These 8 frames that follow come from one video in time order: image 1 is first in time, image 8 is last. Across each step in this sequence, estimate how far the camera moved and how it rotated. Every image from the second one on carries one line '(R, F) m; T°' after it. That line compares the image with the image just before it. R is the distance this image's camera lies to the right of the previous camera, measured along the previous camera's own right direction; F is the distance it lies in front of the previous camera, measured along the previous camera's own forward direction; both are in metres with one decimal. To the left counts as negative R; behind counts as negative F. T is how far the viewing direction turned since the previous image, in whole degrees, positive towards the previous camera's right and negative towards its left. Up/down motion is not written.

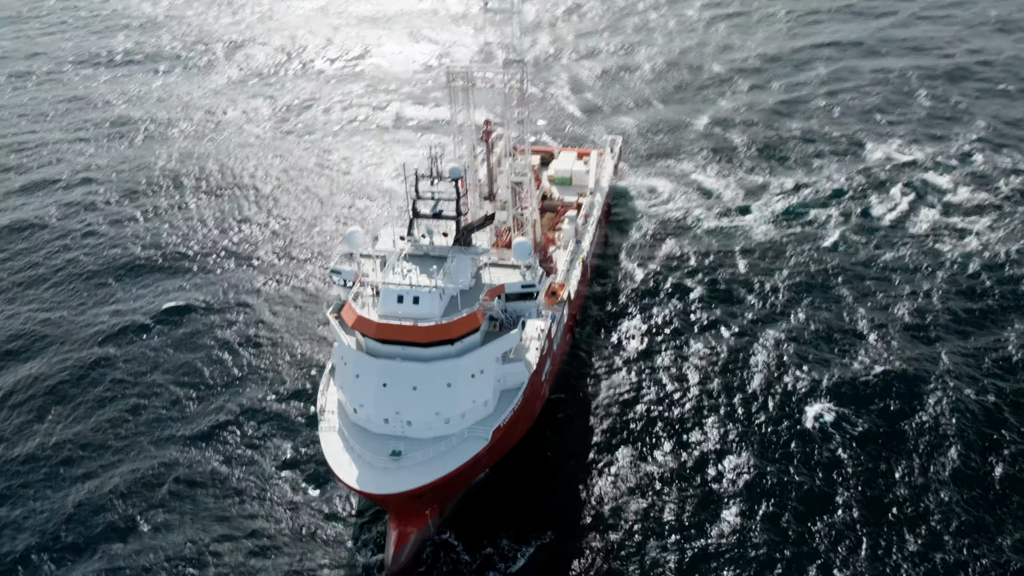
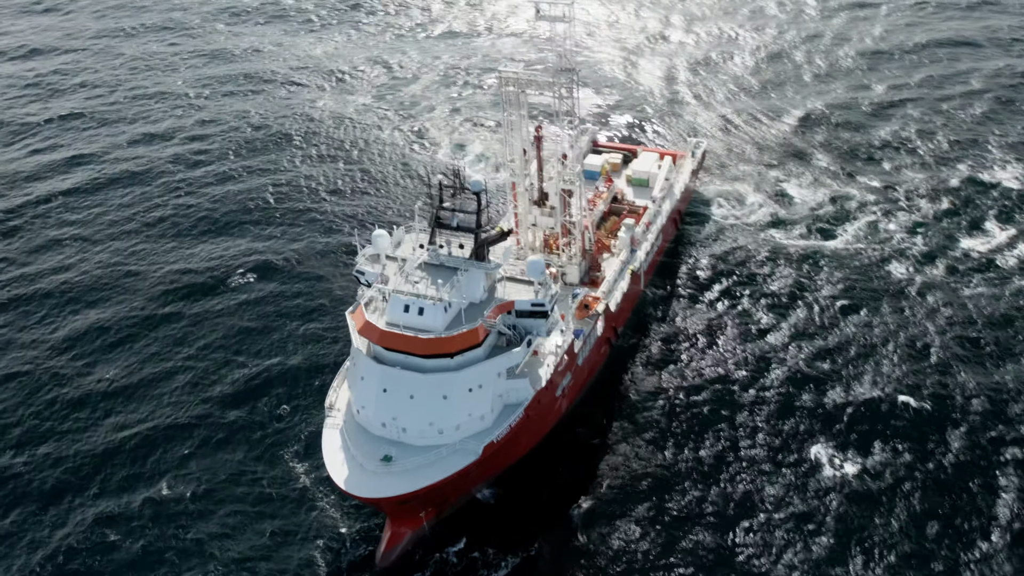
(+5.9, +0.1) m; -8°
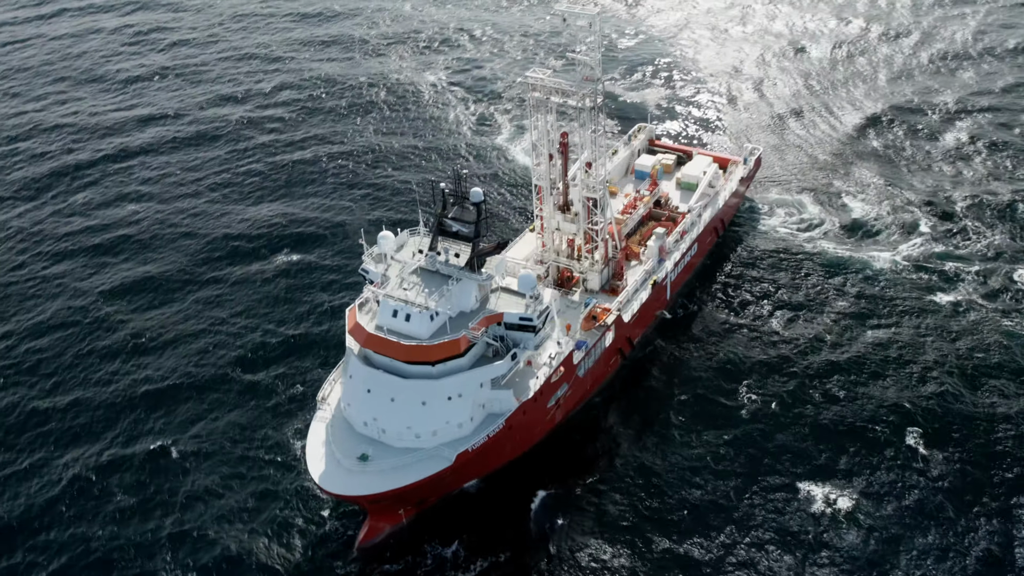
(+5.6, -0.2) m; -7°
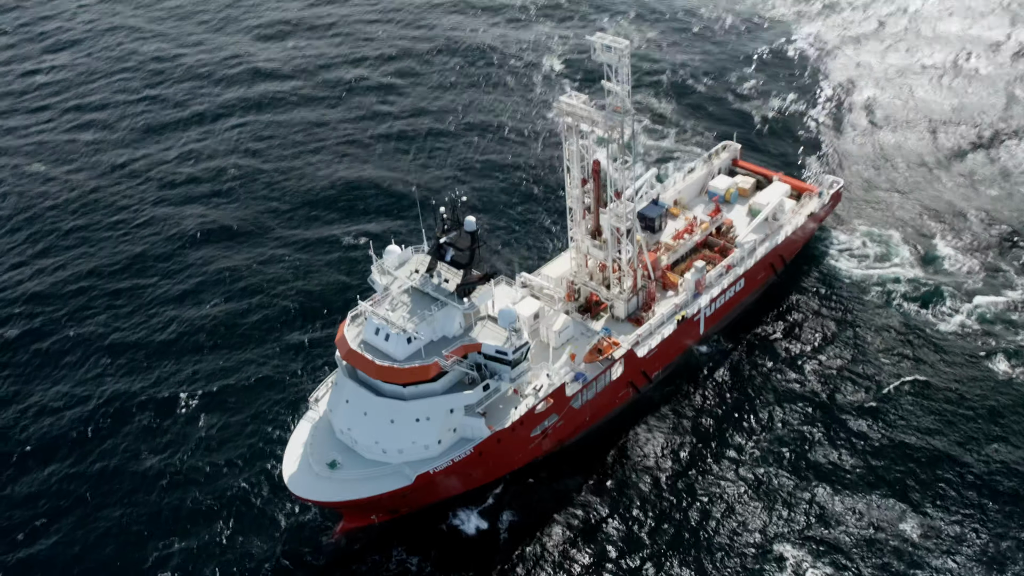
(+8.9, +0.6) m; -10°
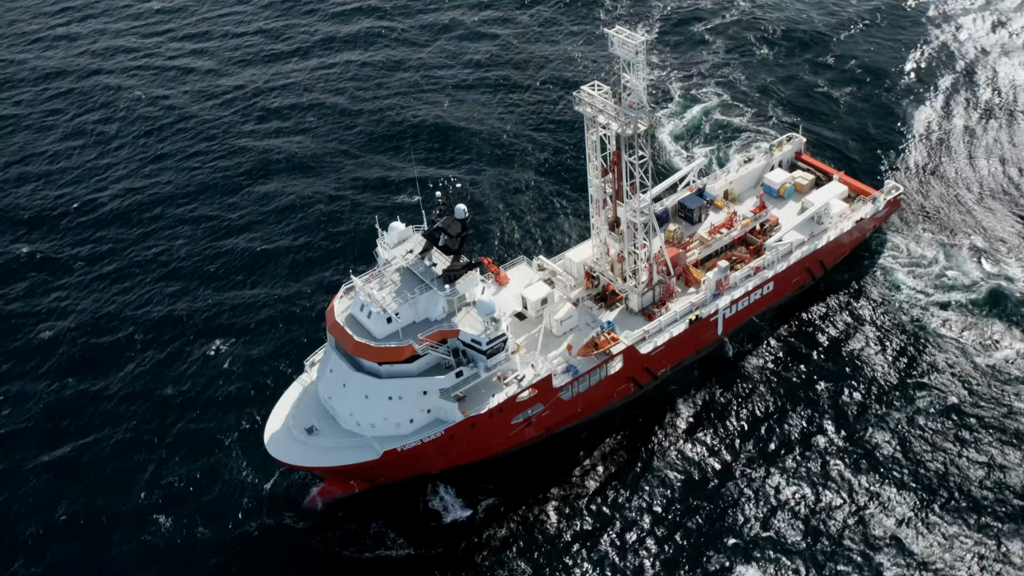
(+7.6, +0.6) m; -9°
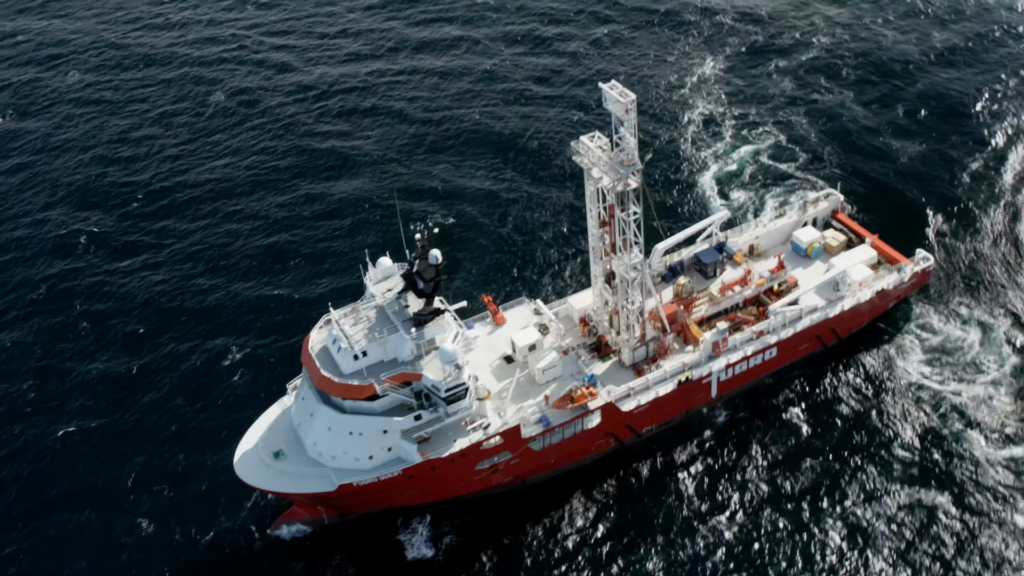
(+7.0, +0.6) m; -7°
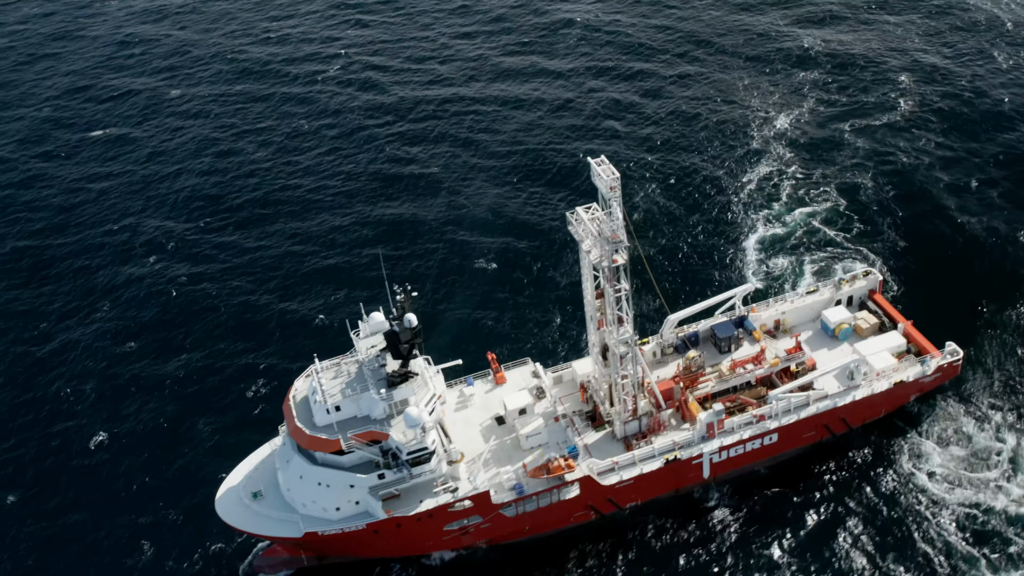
(+7.6, +0.5) m; -8°
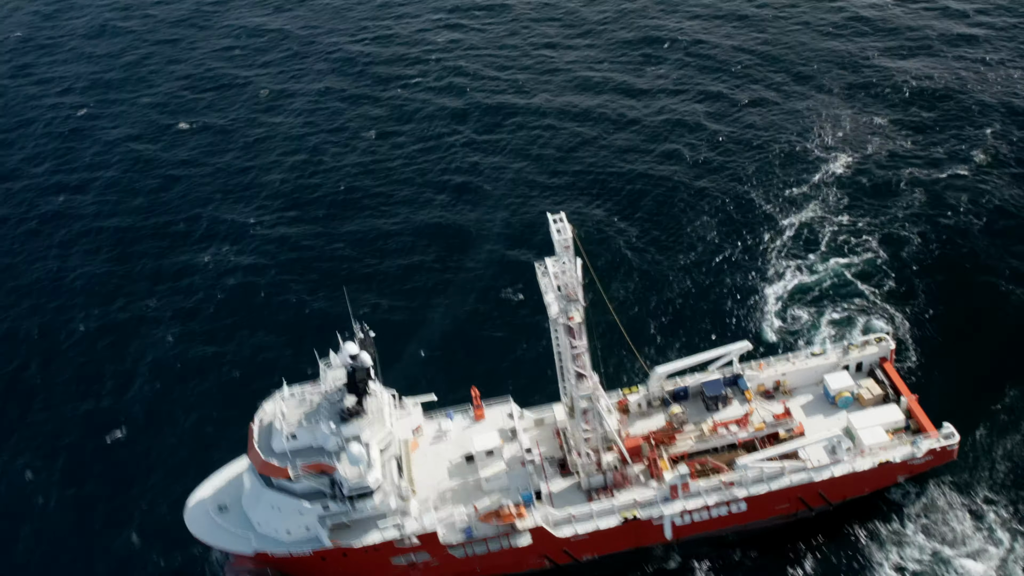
(+8.5, +0.5) m; -8°
